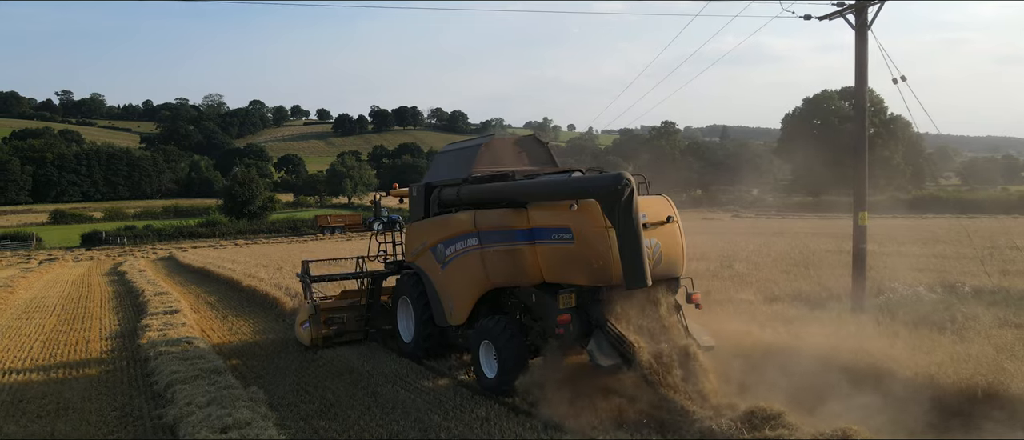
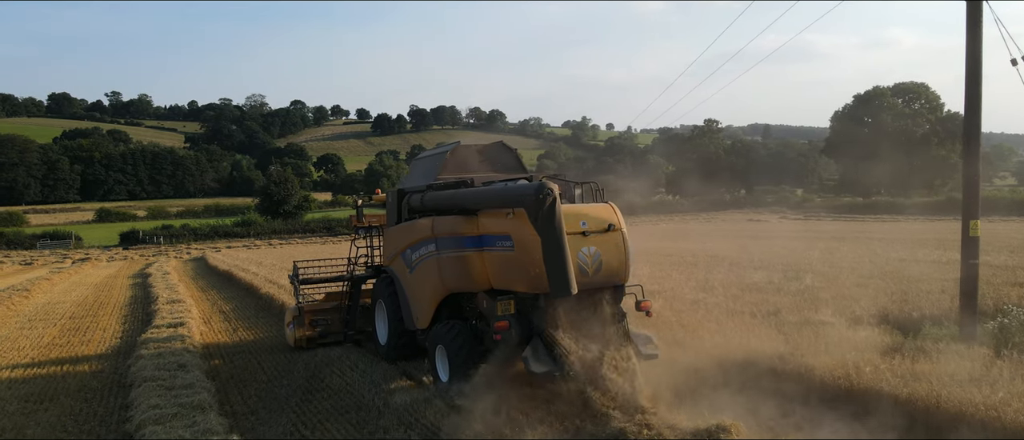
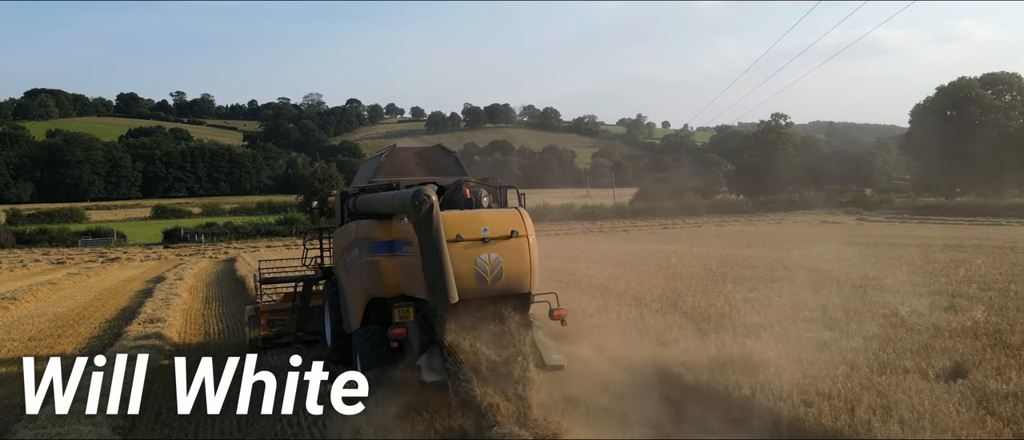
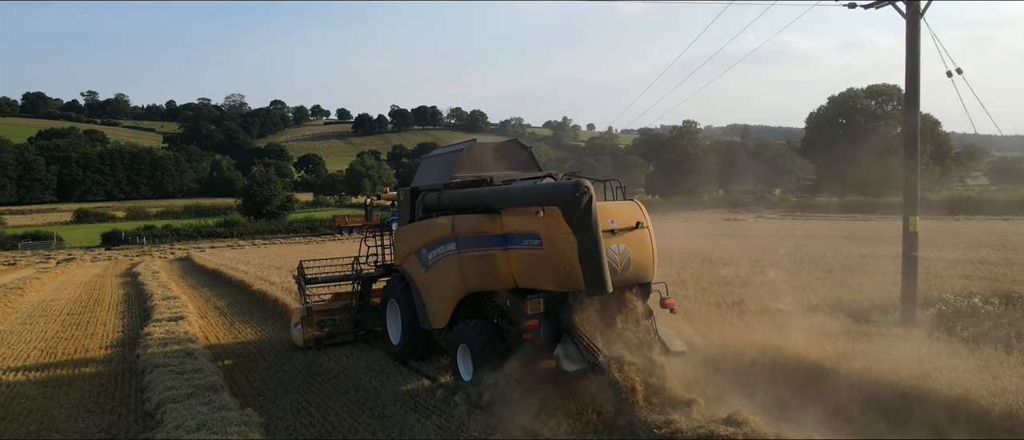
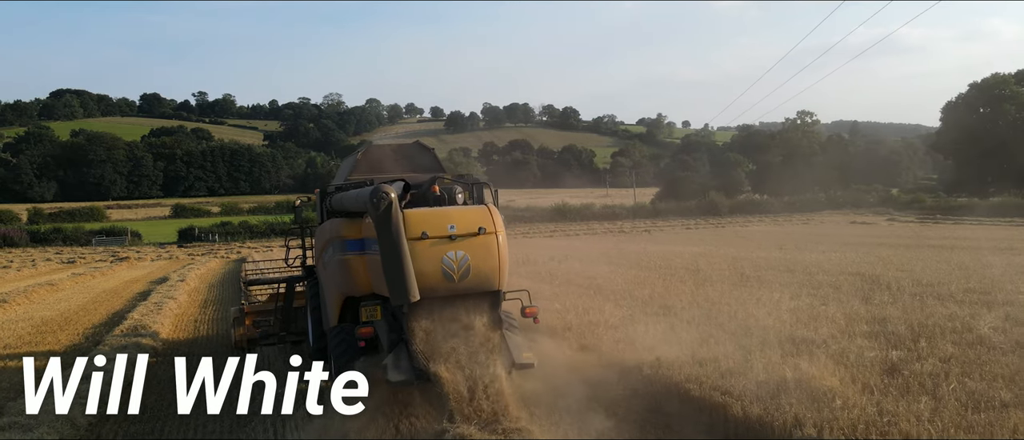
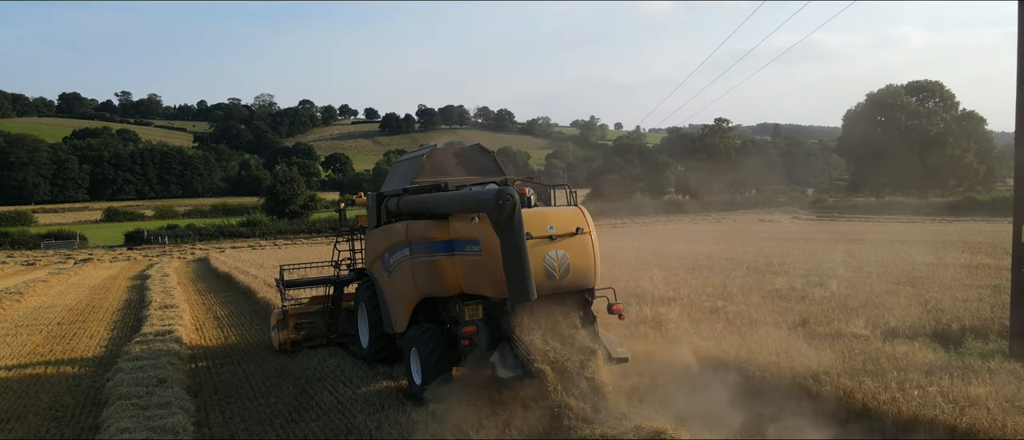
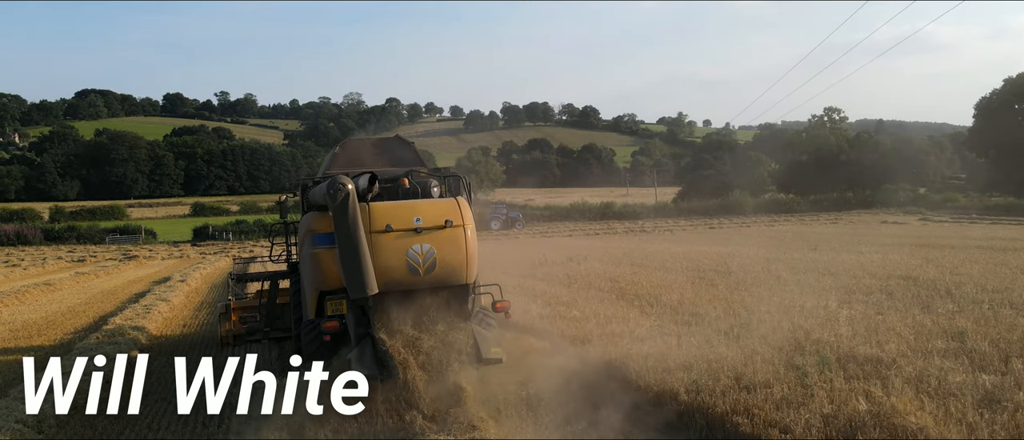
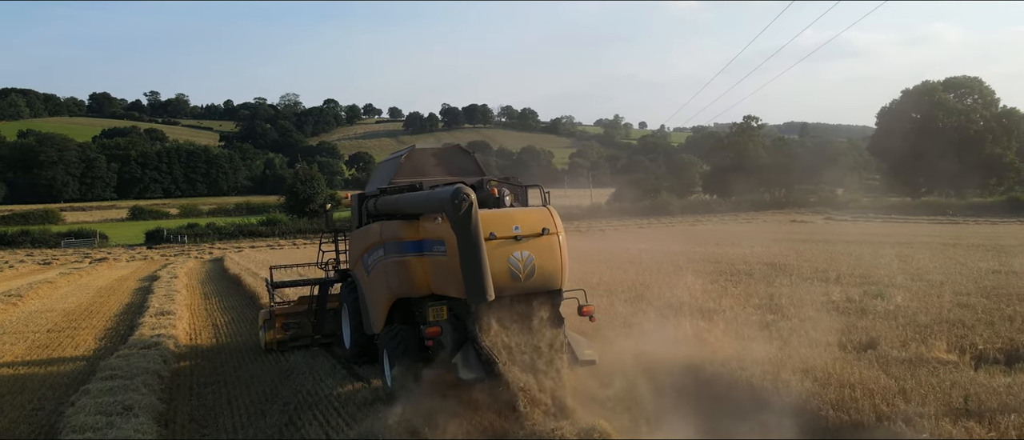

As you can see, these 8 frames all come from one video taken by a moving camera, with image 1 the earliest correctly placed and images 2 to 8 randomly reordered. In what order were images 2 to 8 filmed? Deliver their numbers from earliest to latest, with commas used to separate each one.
4, 2, 6, 8, 3, 5, 7
